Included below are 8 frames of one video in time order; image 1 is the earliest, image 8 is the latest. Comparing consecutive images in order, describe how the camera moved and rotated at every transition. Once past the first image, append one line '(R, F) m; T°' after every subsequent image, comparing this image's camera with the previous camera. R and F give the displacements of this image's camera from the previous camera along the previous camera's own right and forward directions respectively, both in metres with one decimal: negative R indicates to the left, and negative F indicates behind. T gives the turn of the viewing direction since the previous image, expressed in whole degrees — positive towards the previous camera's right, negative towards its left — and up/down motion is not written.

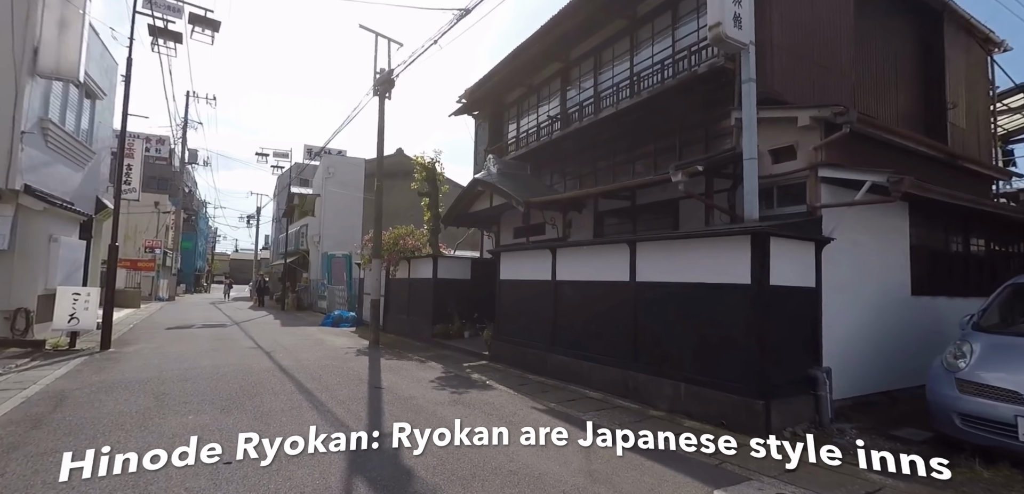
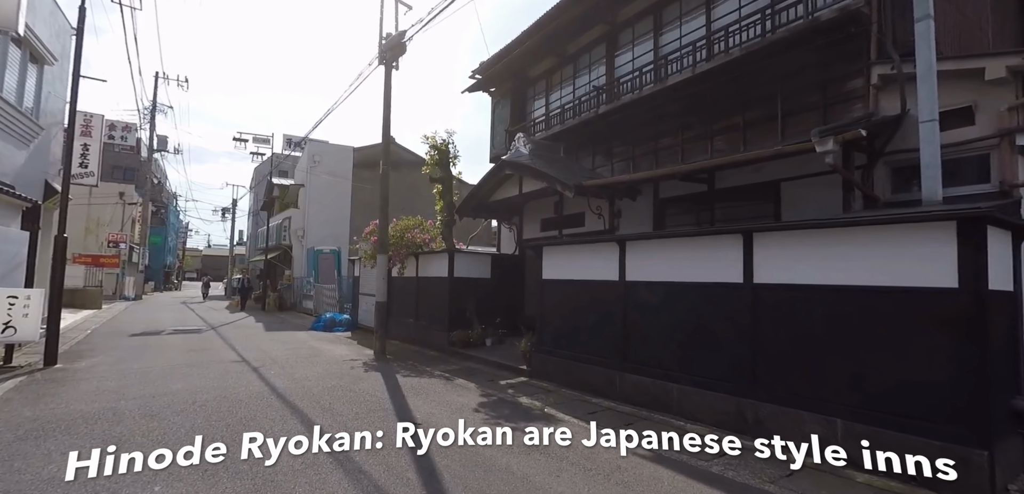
(-1.2, +1.9) m; +2°
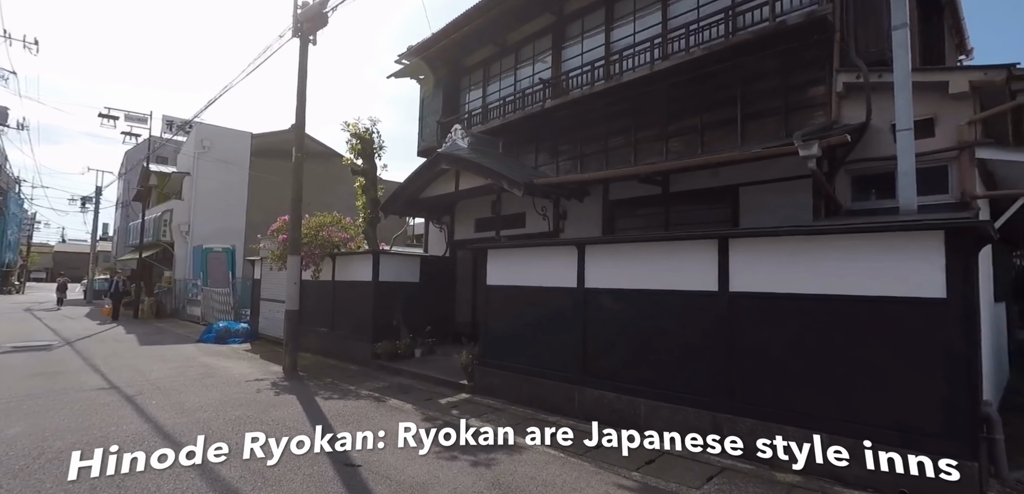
(-0.6, +0.9) m; +11°
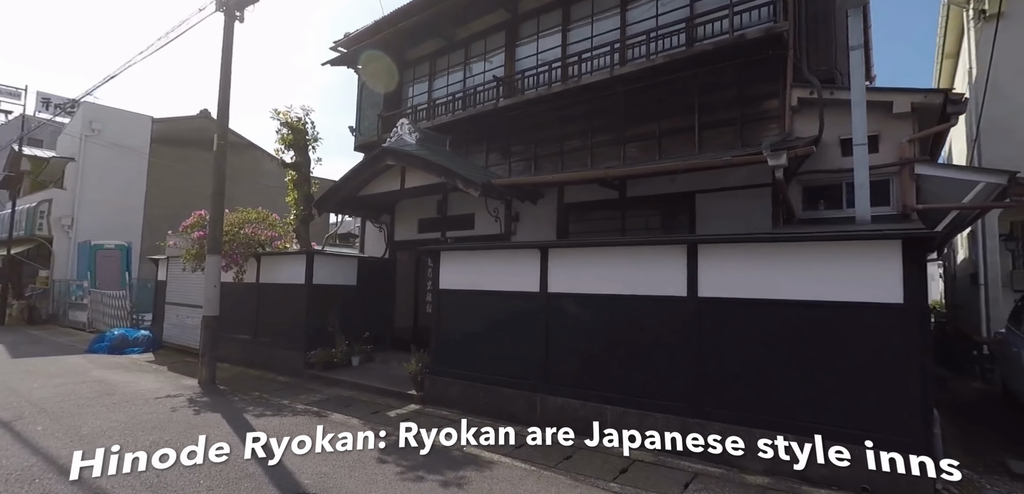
(-0.5, +0.4) m; +9°
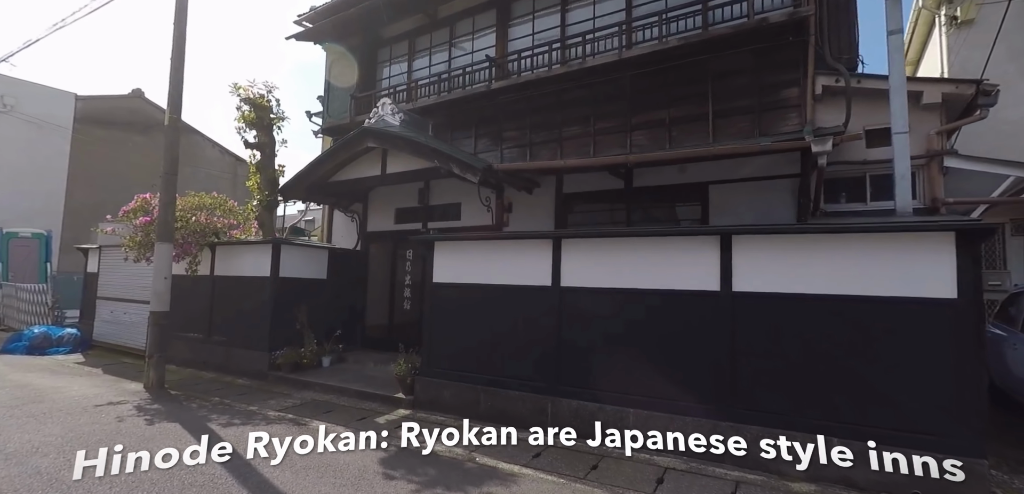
(-0.7, +0.6) m; +6°
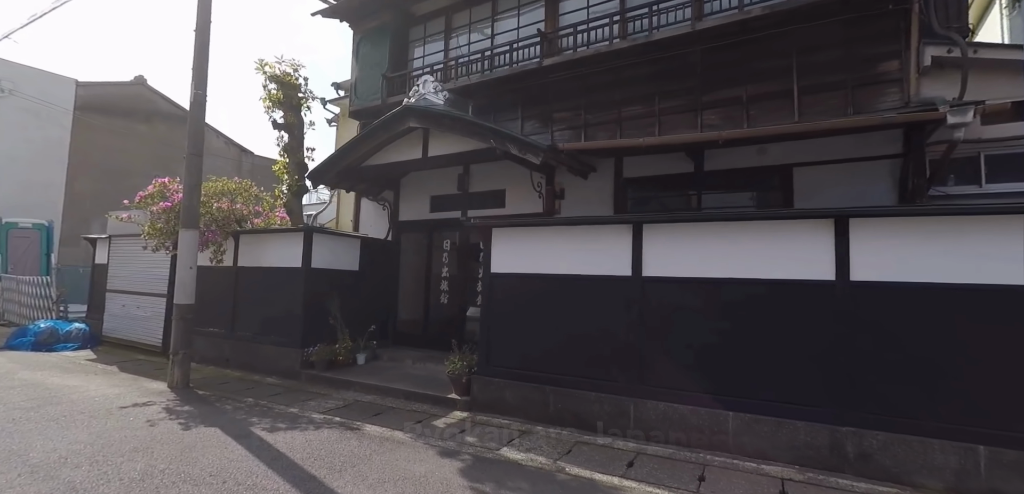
(-0.9, +0.6) m; +1°
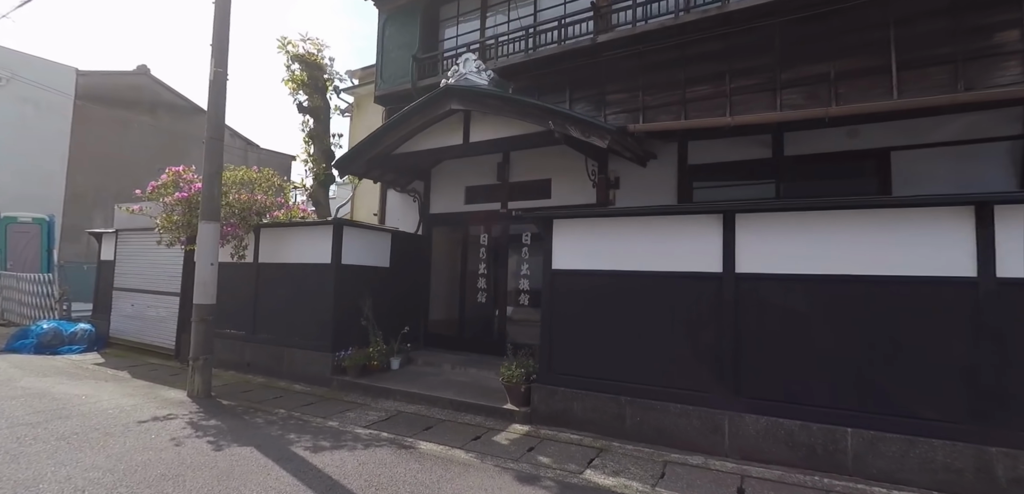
(-0.8, +0.7) m; 0°
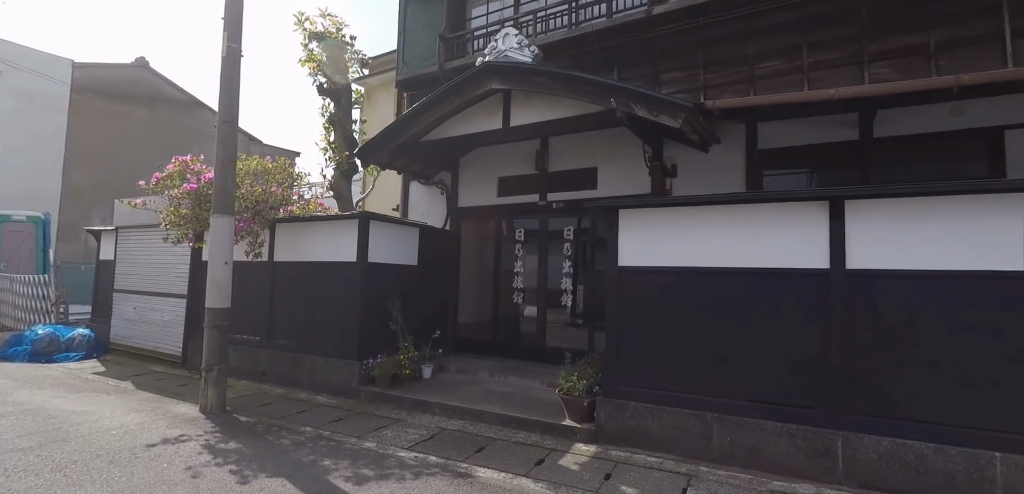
(-0.6, +0.7) m; 0°
